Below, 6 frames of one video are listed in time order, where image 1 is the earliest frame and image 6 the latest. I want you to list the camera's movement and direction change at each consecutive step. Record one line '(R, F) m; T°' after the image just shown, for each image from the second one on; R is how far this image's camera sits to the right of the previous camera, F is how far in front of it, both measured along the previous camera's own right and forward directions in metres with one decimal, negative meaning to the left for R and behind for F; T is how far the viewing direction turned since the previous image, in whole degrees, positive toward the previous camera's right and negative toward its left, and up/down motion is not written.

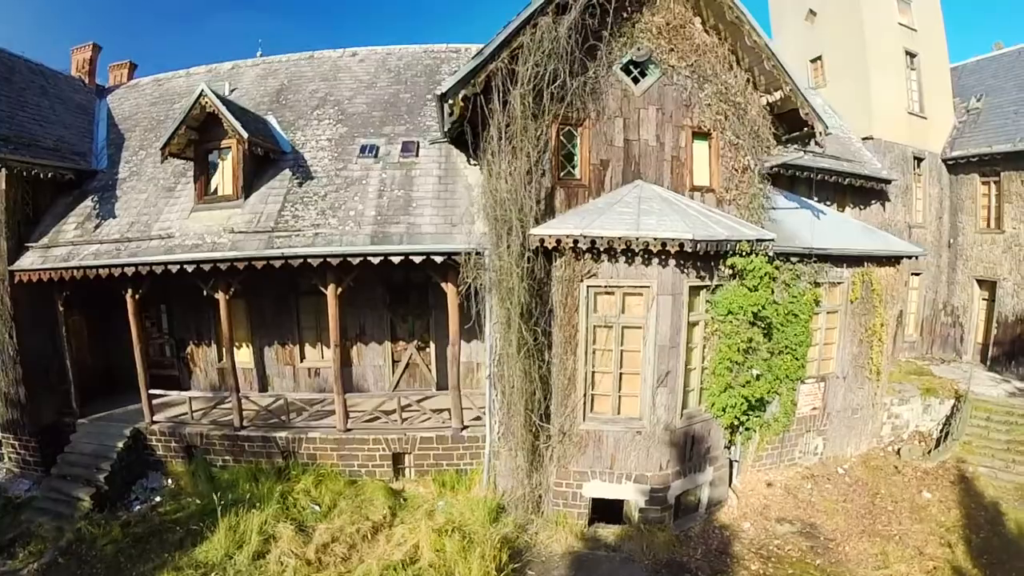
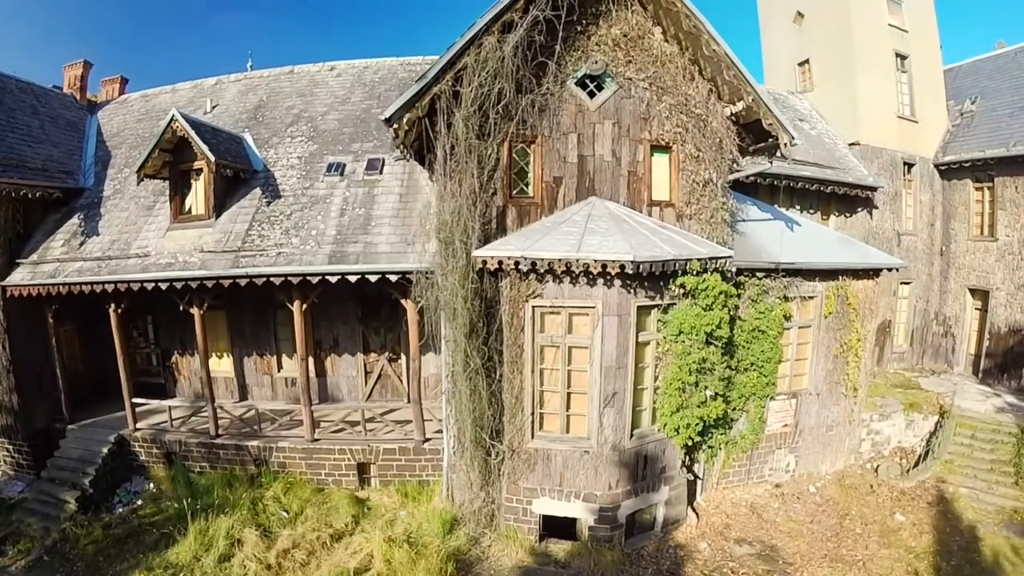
(+1.2, -0.1) m; -3°
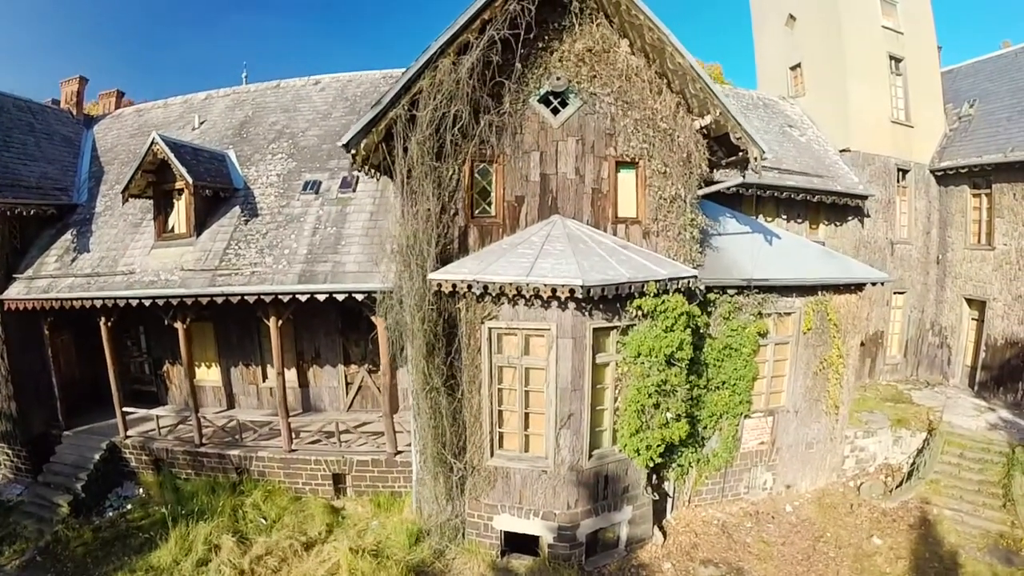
(+1.0, 0.0) m; -3°
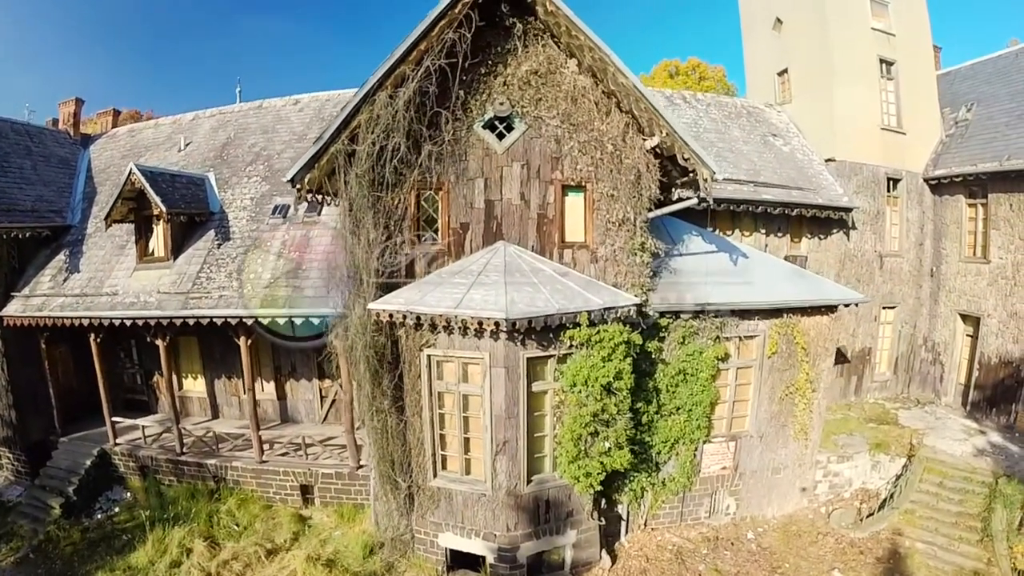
(+1.4, 0.0) m; -4°
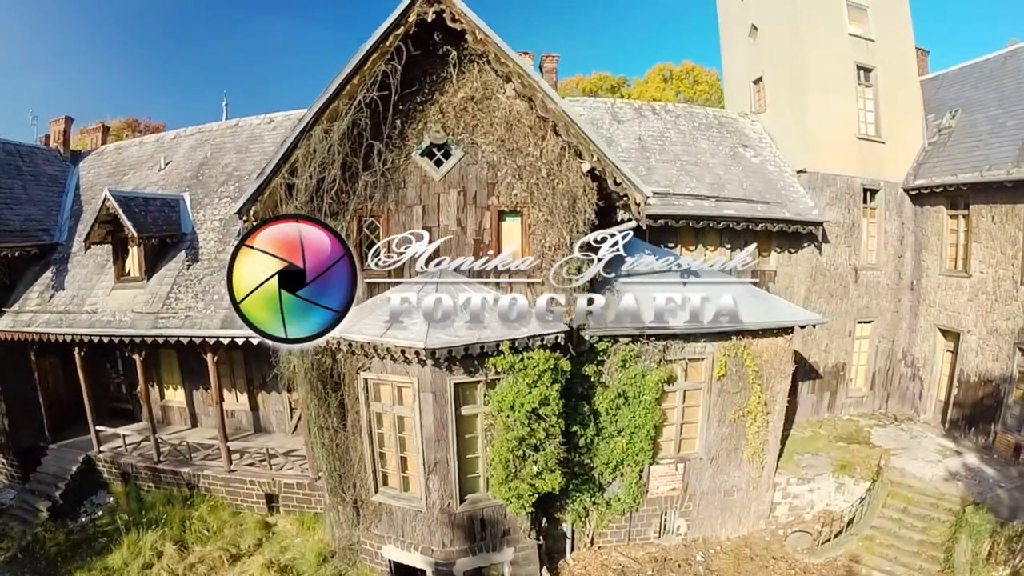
(+1.5, 0.0) m; -3°
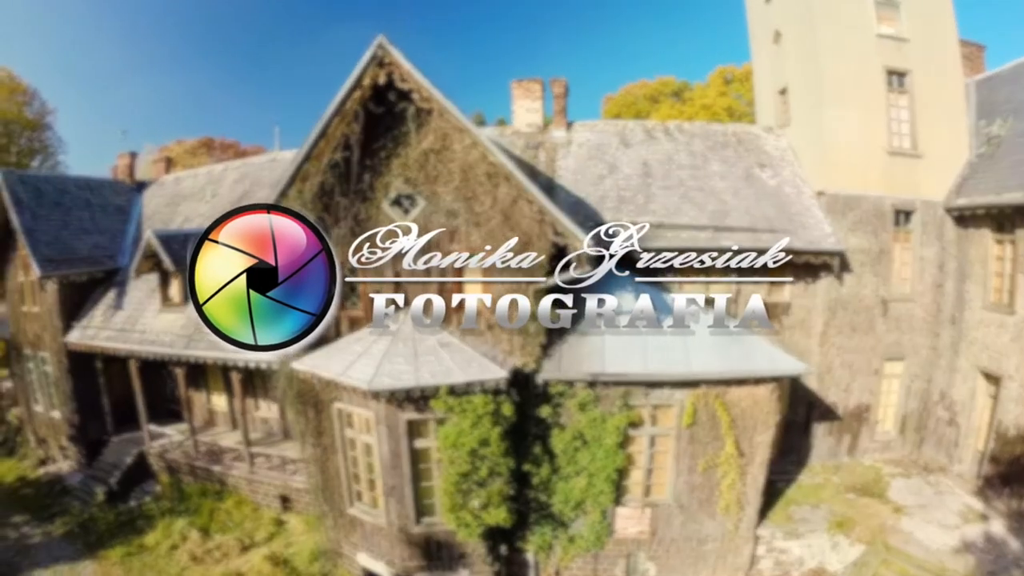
(+2.1, +0.1) m; -10°
